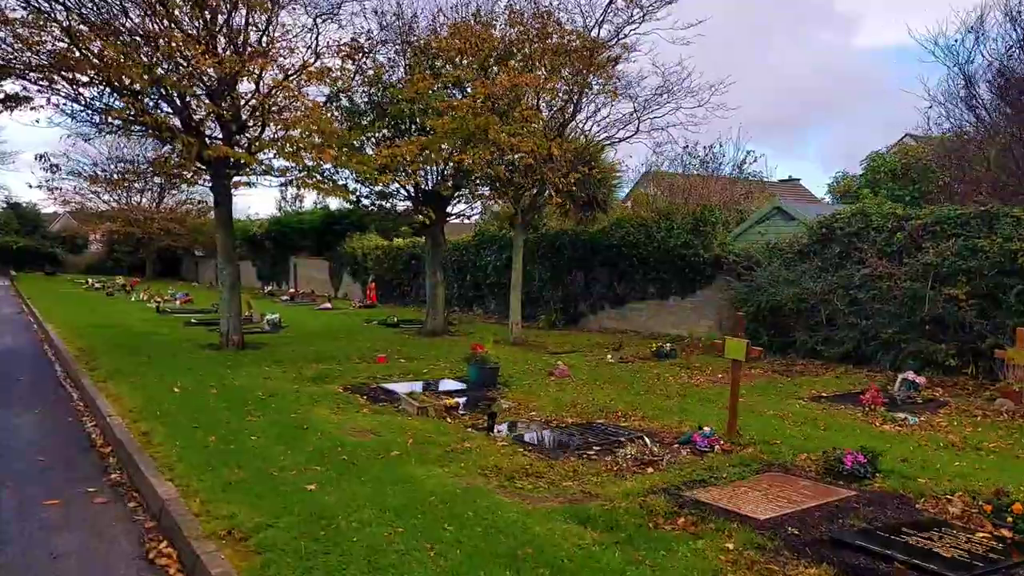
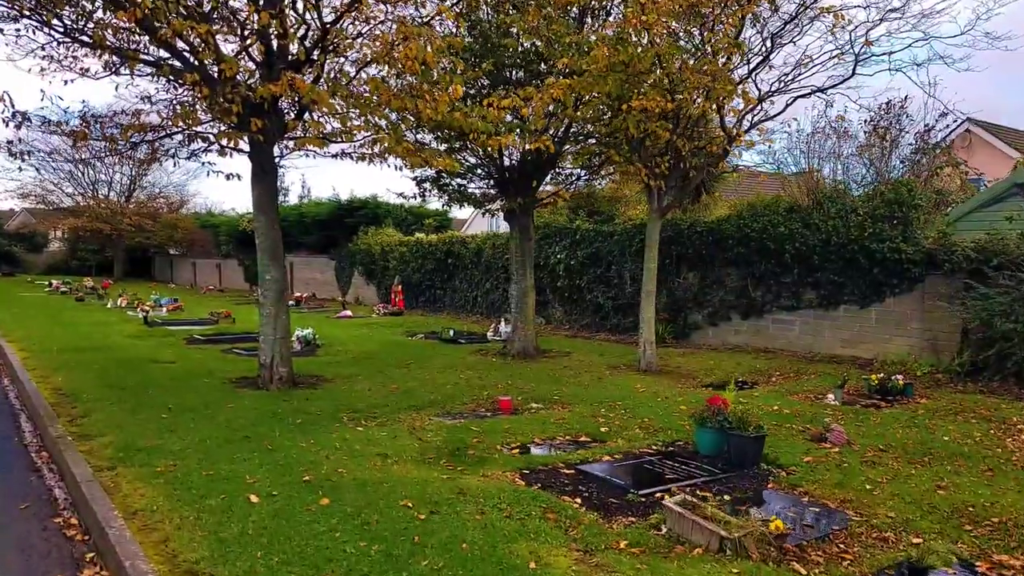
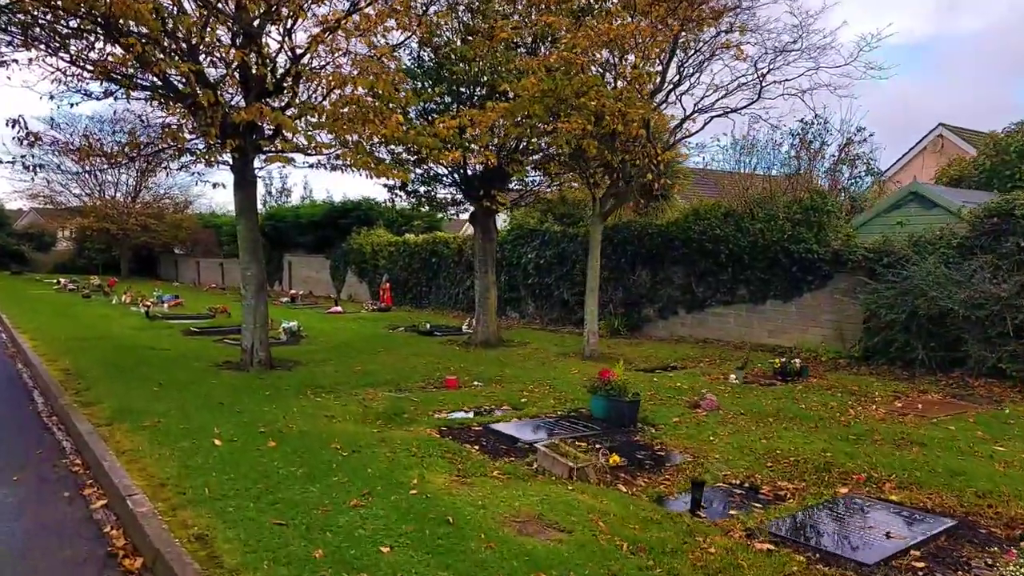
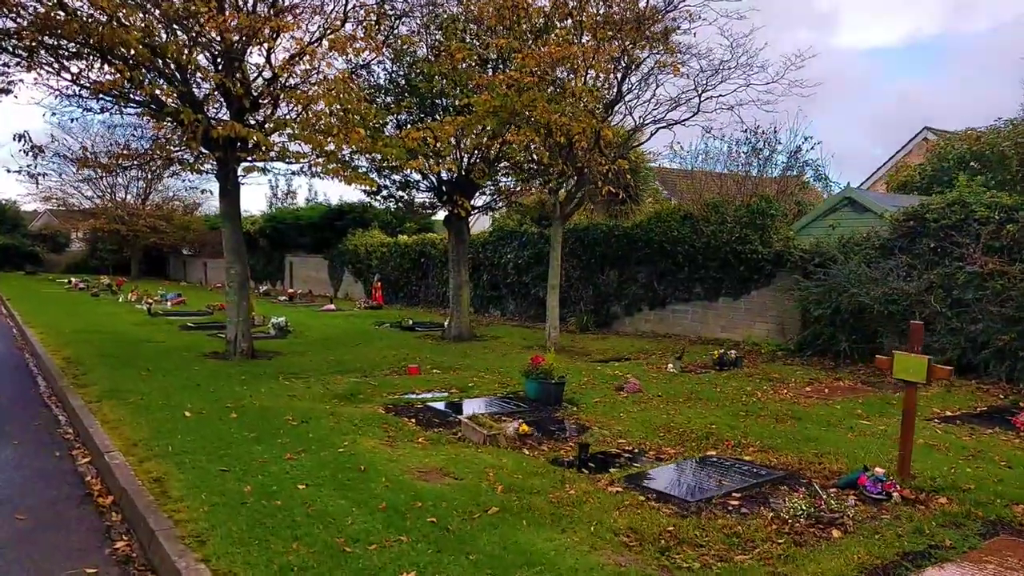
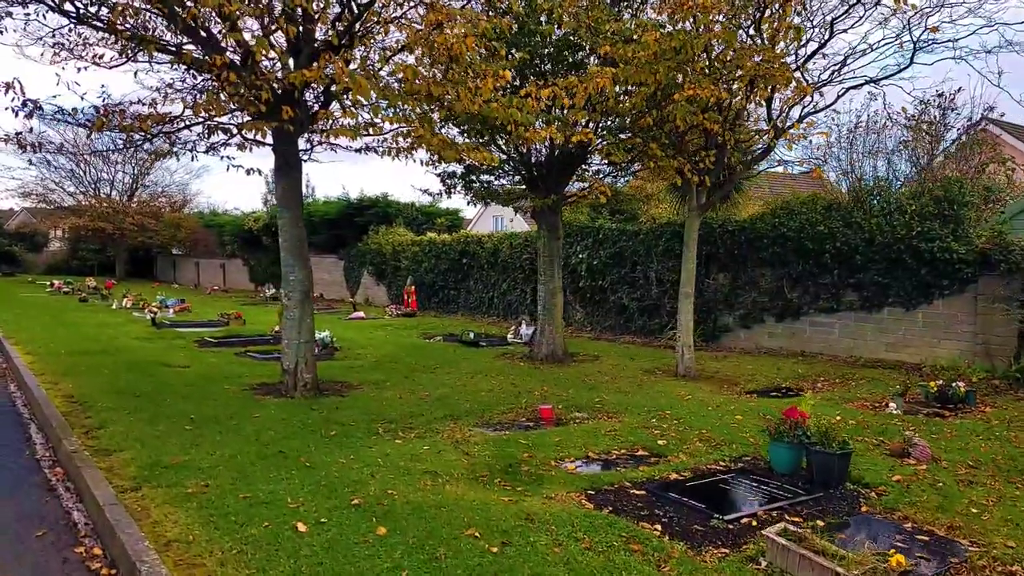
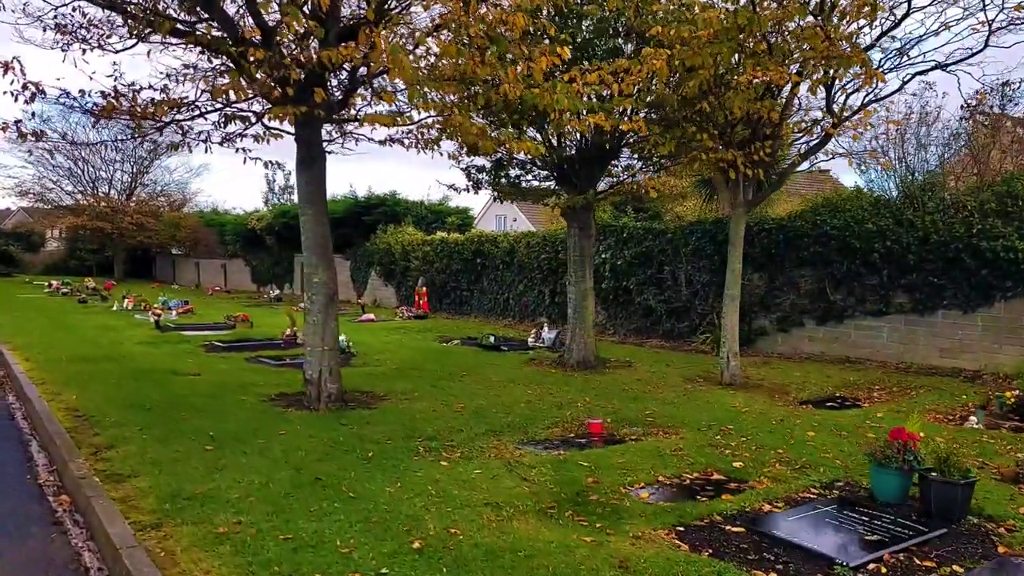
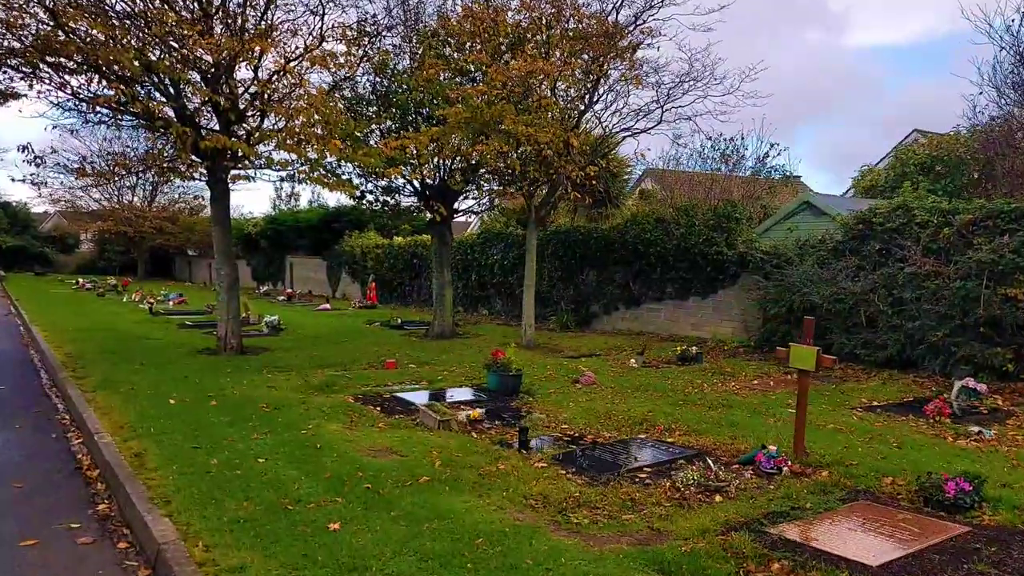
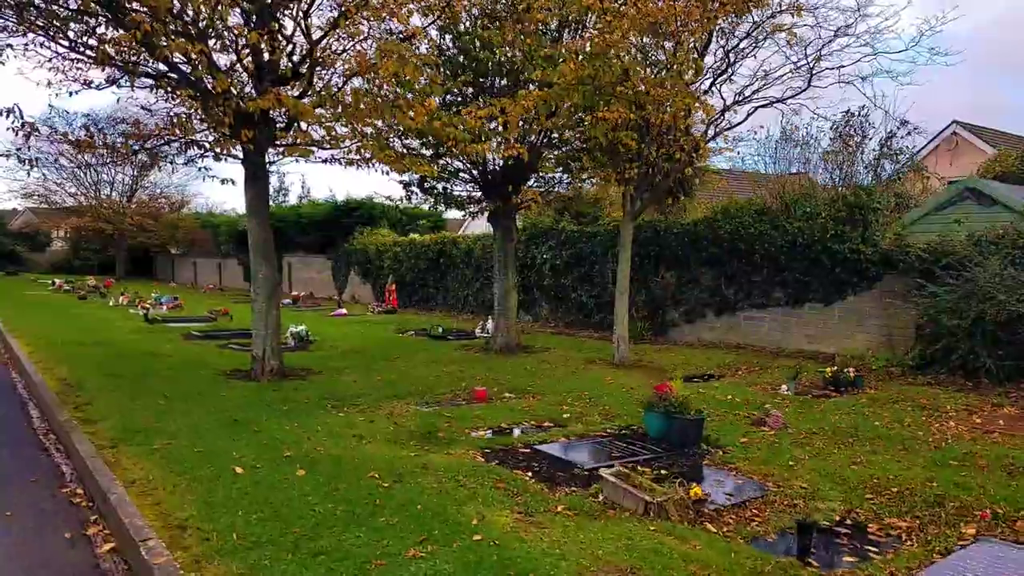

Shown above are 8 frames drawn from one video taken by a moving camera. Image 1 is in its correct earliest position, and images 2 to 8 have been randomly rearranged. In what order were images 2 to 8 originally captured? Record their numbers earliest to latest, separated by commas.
7, 4, 3, 8, 2, 5, 6
